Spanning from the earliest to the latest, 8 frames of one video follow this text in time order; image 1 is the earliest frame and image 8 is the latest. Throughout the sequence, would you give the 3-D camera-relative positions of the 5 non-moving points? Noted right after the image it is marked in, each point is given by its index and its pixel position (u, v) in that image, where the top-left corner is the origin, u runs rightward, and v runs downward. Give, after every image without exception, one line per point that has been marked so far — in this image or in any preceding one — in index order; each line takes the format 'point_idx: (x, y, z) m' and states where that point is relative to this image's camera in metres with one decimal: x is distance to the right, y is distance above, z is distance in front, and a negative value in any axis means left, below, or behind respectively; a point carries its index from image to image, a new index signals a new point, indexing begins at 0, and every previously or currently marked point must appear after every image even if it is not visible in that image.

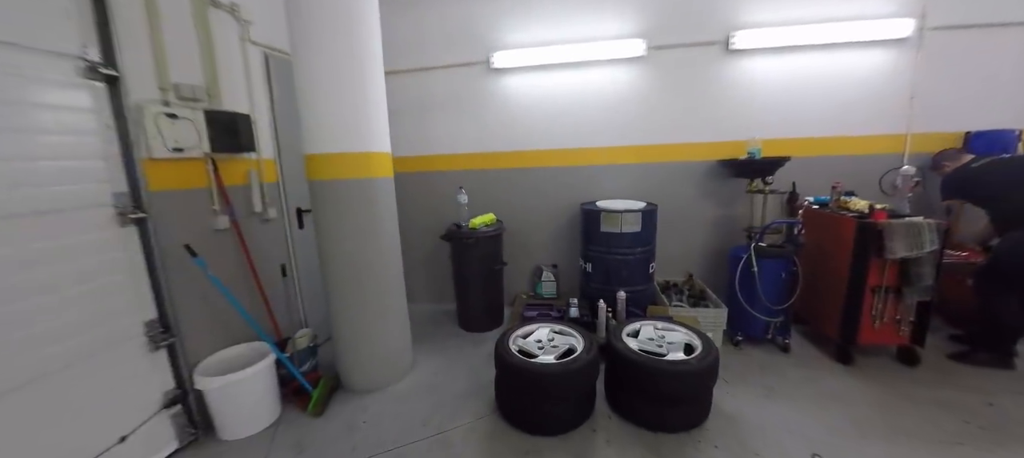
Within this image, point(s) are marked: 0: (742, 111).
0: (+1.5, +0.8, +2.4) m
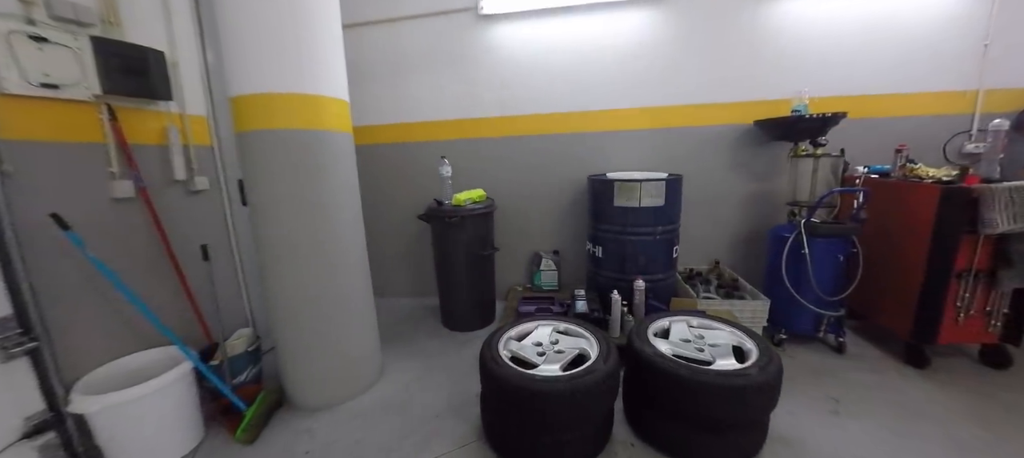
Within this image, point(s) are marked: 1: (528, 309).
0: (+1.5, +0.9, +2.0) m
1: (+0.1, -0.4, +1.9) m
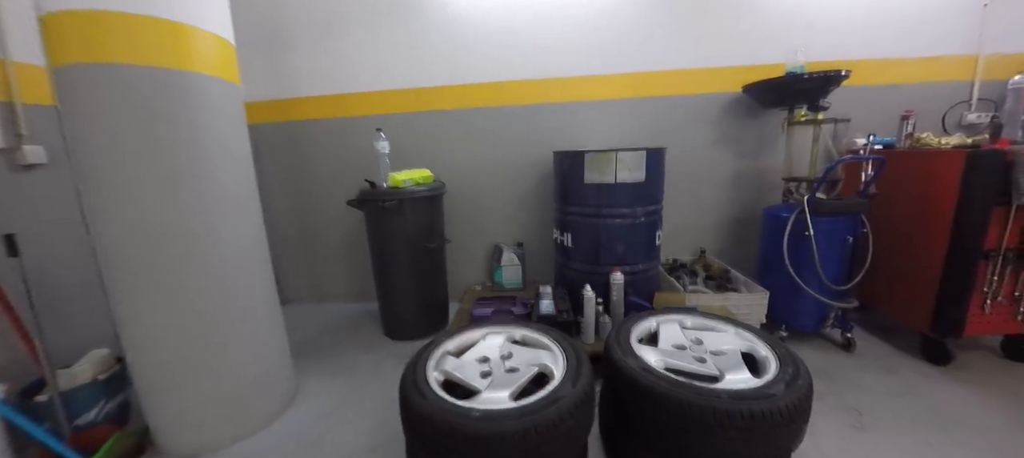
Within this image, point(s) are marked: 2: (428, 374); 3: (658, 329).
0: (+1.2, +1.0, +1.8) m
1: (-0.1, -0.4, +1.6) m
2: (-0.2, -0.3, +0.9) m
3: (+0.4, -0.3, +1.1) m
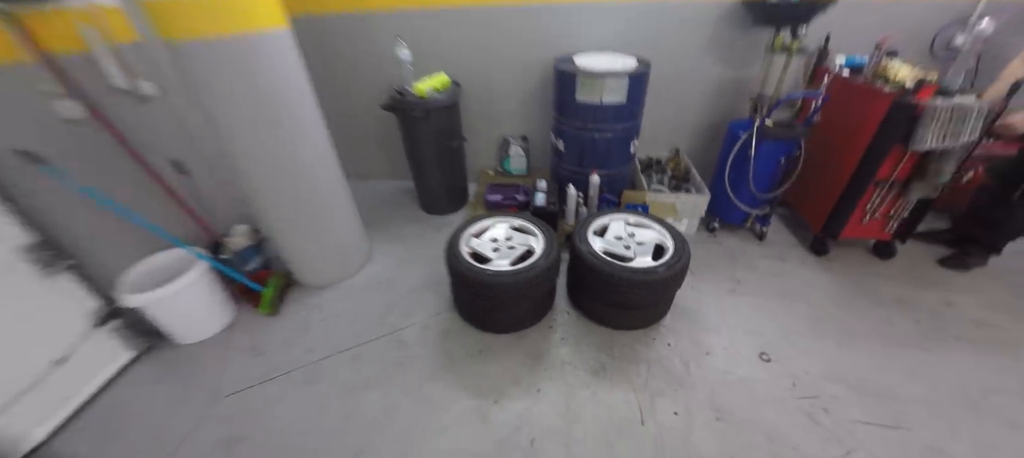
0: (+1.3, +1.4, +1.7) m
1: (-0.1, +0.2, +2.1) m
2: (-0.2, -0.1, +1.4) m
3: (+0.4, 0.0, +1.6) m
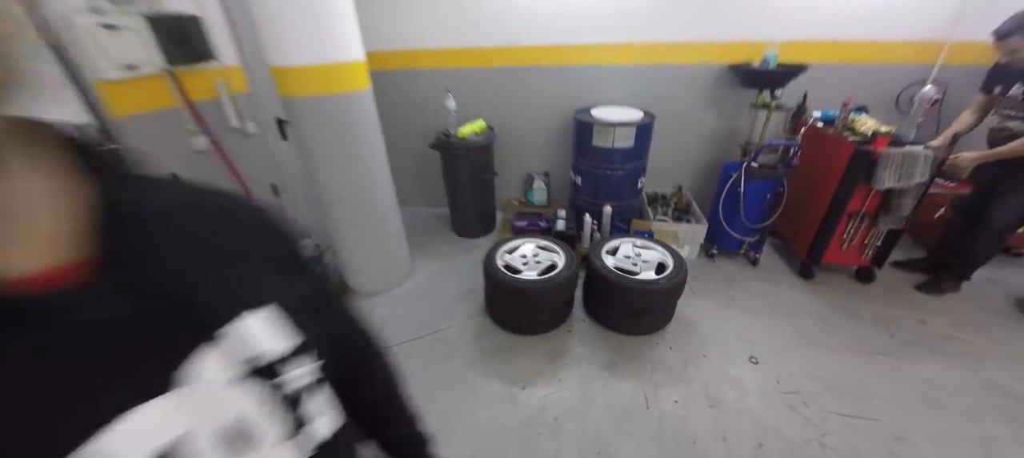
0: (+1.5, +1.3, +2.1) m
1: (+0.1, 0.0, +2.4) m
2: (-0.1, -0.2, +1.8) m
3: (+0.6, -0.1, +1.9) m
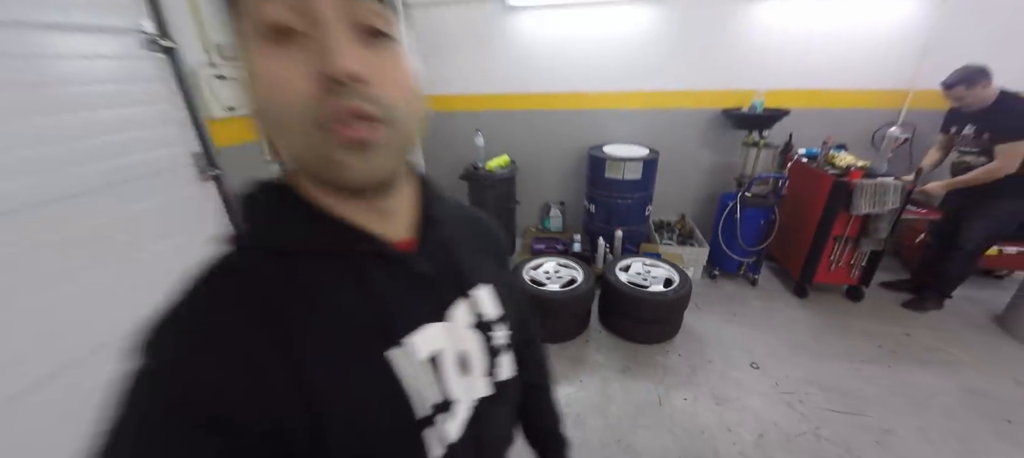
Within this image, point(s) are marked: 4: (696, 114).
0: (+1.6, +1.1, +2.4) m
1: (+0.2, -0.1, +2.7) m
2: (+0.1, -0.3, +2.0) m
3: (+0.7, -0.2, +2.1) m
4: (+1.3, +0.8, +2.6) m
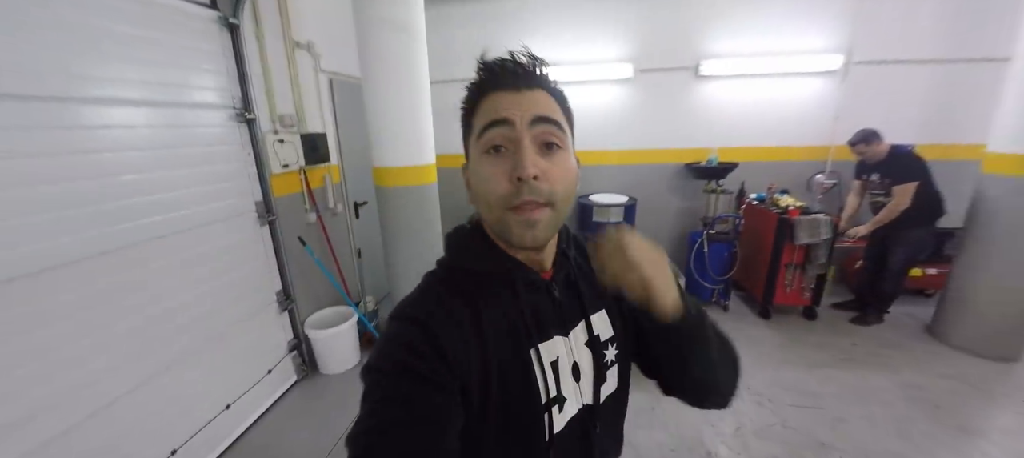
0: (+1.6, +0.9, +3.0) m
1: (+0.2, -0.5, +3.0) m
2: (+0.1, -0.5, +2.3) m
3: (+0.7, -0.4, +2.5) m
4: (+1.3, +0.5, +3.1) m
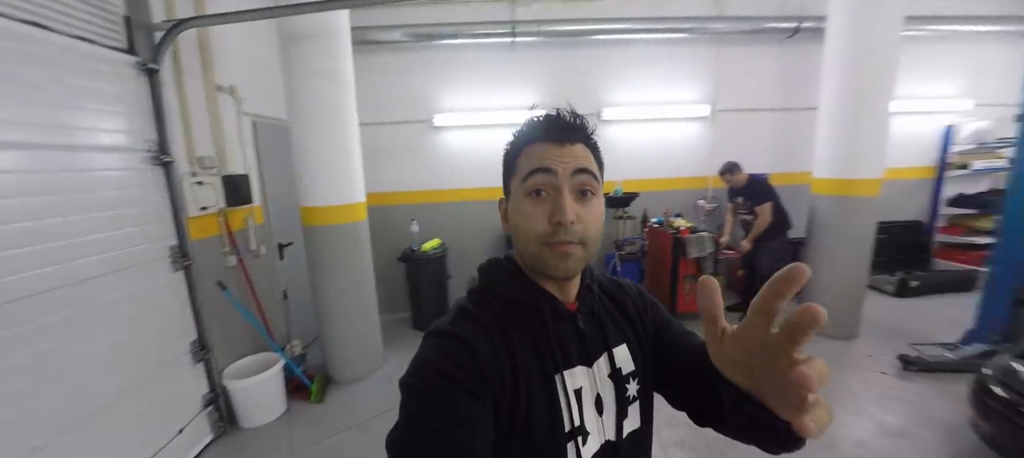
0: (+1.0, +0.7, +3.5) m
1: (-0.3, -0.7, +3.1) m
2: (-0.3, -0.7, +2.4) m
3: (+0.3, -0.6, +2.7) m
4: (+0.7, +0.3, +3.5) m
